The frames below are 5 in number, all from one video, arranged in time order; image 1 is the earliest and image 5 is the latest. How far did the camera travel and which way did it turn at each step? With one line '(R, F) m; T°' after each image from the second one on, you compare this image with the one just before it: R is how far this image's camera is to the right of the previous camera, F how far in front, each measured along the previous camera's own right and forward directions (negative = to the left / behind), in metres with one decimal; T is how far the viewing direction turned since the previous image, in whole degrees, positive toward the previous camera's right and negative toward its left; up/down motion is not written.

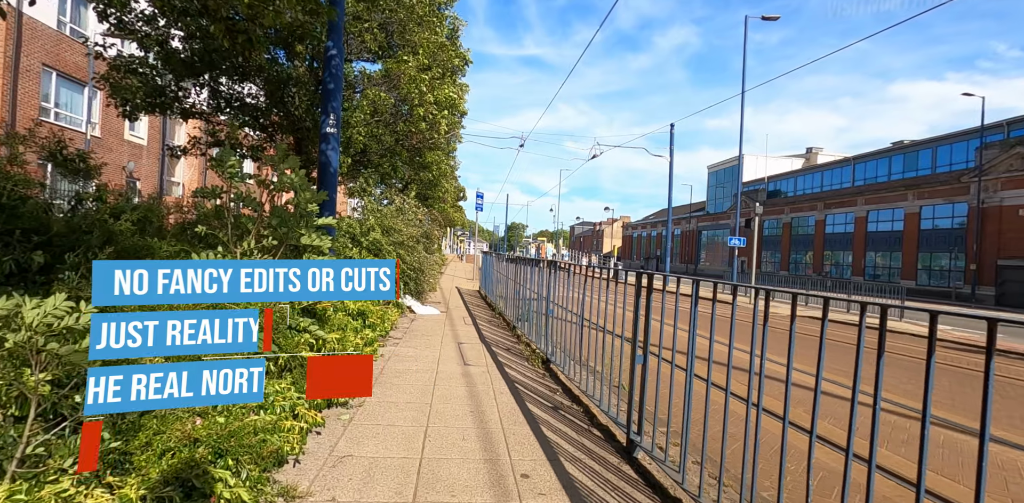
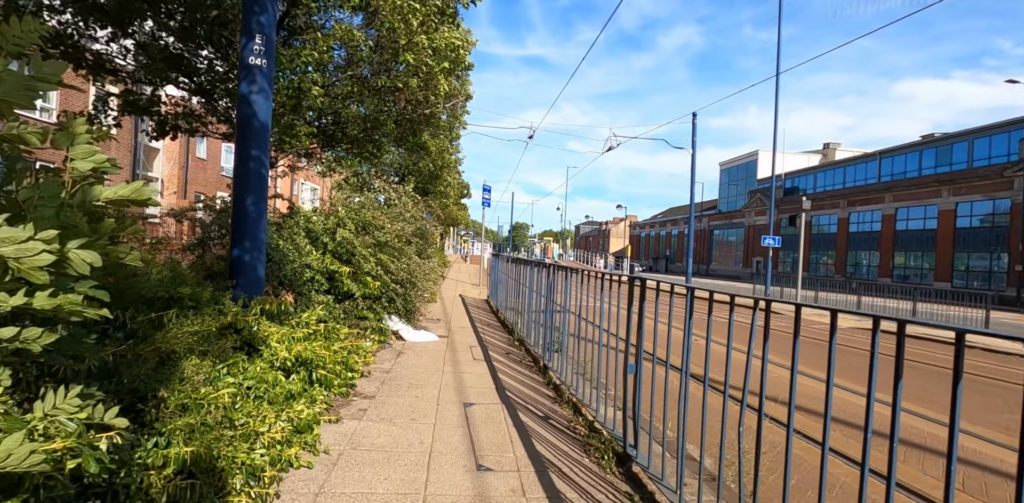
(-0.3, +2.6) m; 0°
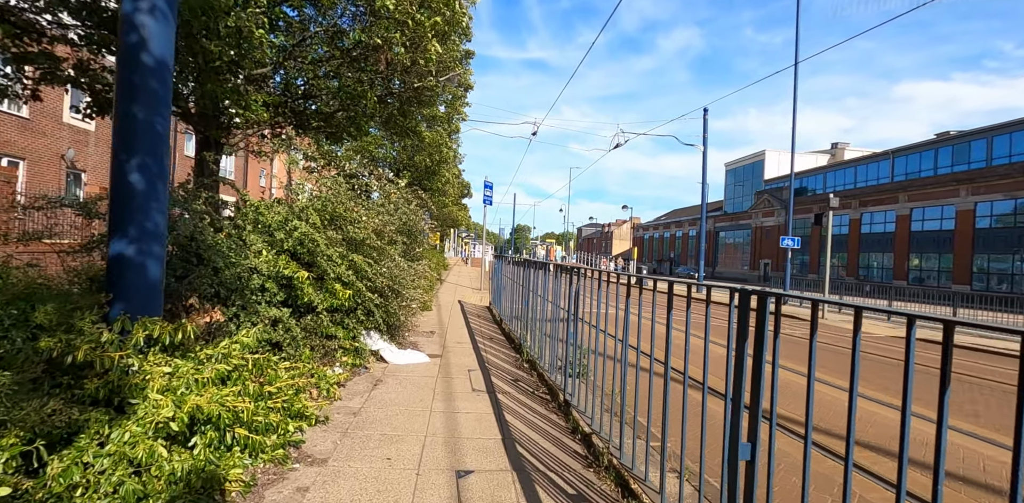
(-0.1, +1.4) m; 0°
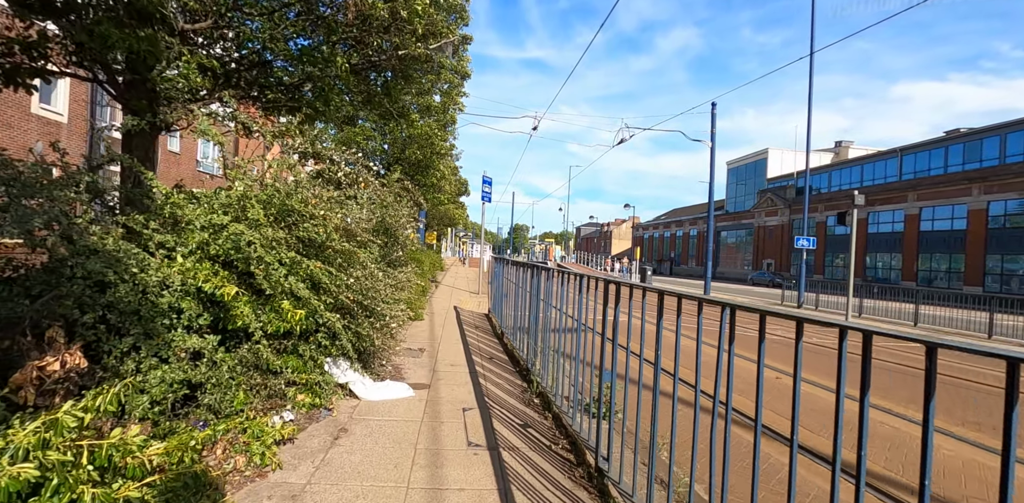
(-0.1, +1.2) m; 0°
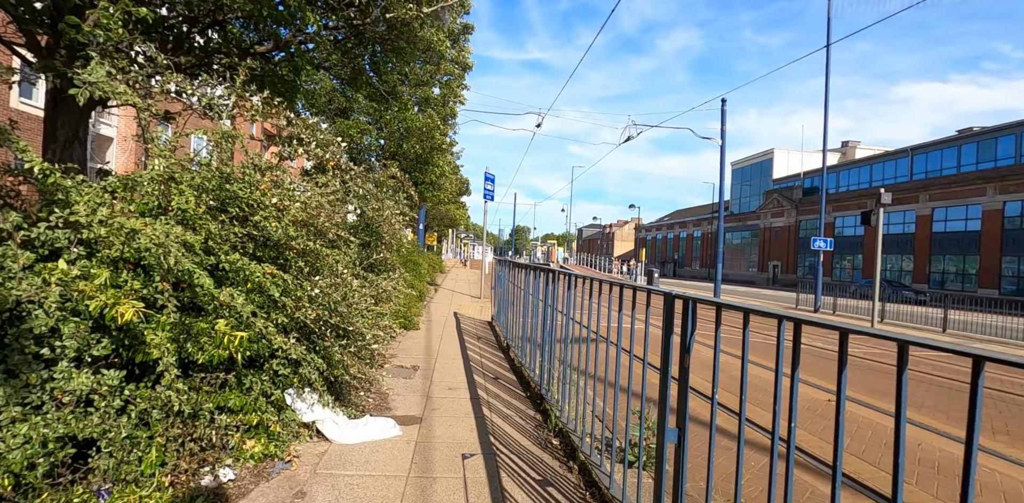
(-0.1, +0.9) m; 0°
